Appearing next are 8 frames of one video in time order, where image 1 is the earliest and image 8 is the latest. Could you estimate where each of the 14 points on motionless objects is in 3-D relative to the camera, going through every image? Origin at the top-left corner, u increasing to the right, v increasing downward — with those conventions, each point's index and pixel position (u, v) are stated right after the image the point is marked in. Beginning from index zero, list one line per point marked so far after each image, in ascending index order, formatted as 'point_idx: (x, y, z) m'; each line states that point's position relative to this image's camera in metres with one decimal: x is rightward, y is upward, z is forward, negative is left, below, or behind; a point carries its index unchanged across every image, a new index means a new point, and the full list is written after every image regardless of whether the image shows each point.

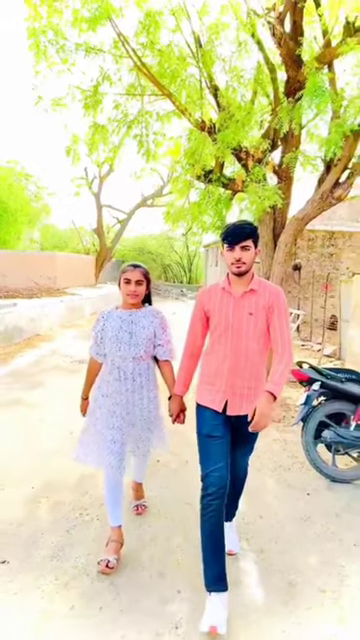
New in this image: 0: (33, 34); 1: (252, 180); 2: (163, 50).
0: (-1.9, +3.7, +6.6) m
1: (+1.0, +1.9, +6.8) m
2: (-0.2, +3.9, +7.0) m
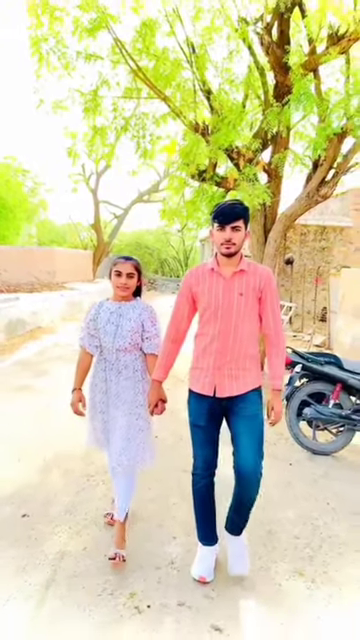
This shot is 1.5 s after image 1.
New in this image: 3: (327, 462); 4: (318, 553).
0: (-2.0, +3.8, +7.0) m
1: (+0.9, +2.0, +7.2) m
2: (-0.3, +4.0, +7.4) m
3: (+1.3, -1.2, +4.3) m
4: (+0.8, -1.3, +2.9) m
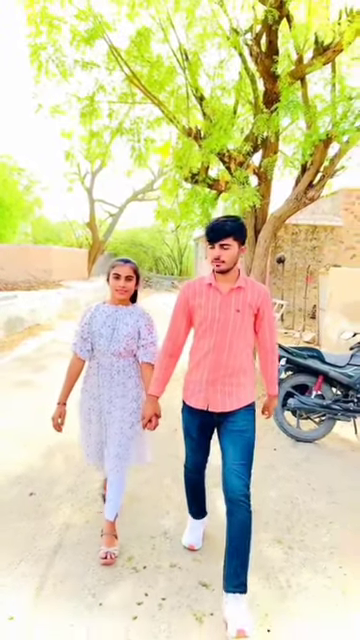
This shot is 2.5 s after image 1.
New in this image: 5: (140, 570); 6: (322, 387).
0: (-2.1, +3.9, +7.2) m
1: (+0.8, +2.1, +7.5) m
2: (-0.4, +4.0, +7.7) m
3: (+1.2, -1.2, +4.6) m
4: (+0.8, -1.3, +3.2) m
5: (-0.2, -1.3, +2.6) m
6: (+1.3, -0.6, +4.7) m
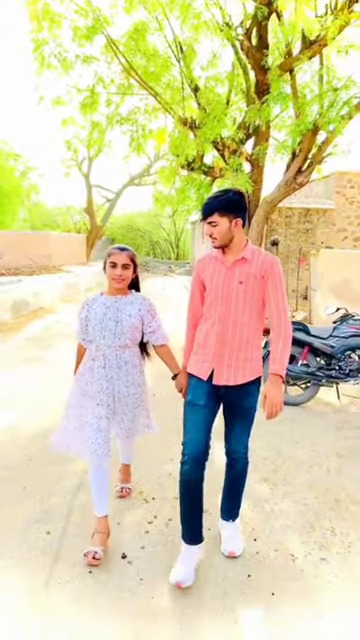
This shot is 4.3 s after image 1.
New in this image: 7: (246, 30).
0: (-2.2, +4.2, +7.6) m
1: (+0.8, +2.4, +8.0) m
2: (-0.5, +4.3, +8.1) m
3: (+1.2, -0.9, +5.2) m
4: (+0.8, -1.1, +3.8) m
5: (-0.2, -1.2, +3.2) m
6: (+1.3, -0.4, +5.3) m
7: (+1.0, +4.3, +7.4) m
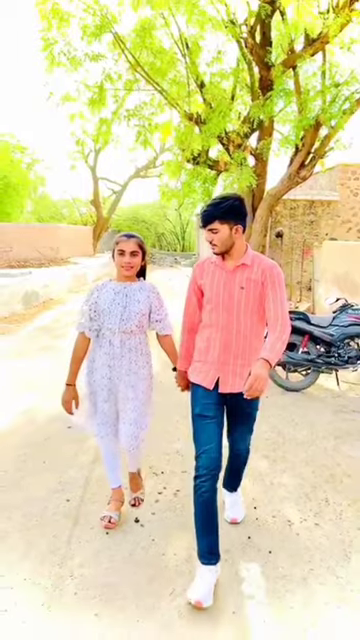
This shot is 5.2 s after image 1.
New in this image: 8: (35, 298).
0: (-2.1, +4.3, +7.8) m
1: (+0.9, +2.6, +8.2) m
2: (-0.4, +4.5, +8.3) m
3: (+1.3, -0.8, +5.4) m
4: (+0.8, -1.0, +4.0) m
5: (-0.1, -1.1, +3.5) m
6: (+1.4, -0.3, +5.5) m
7: (+1.1, +4.4, +7.6) m
8: (-3.3, +0.5, +11.2) m
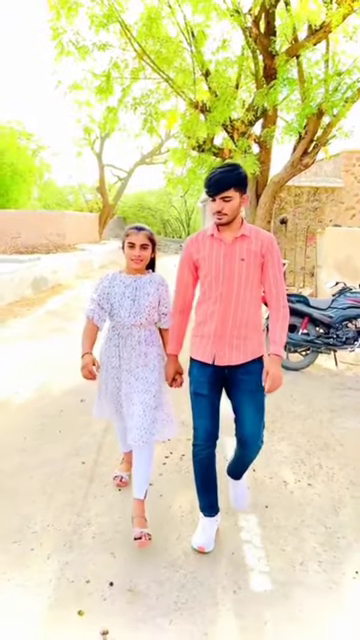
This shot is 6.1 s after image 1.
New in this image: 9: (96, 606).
0: (-2.0, +4.6, +8.0) m
1: (+1.0, +2.8, +8.4) m
2: (-0.3, +4.8, +8.5) m
3: (+1.3, -0.6, +5.7) m
4: (+0.9, -0.9, +4.3) m
5: (-0.1, -0.9, +3.8) m
6: (+1.5, -0.1, +5.8) m
7: (+1.2, +4.7, +7.7) m
8: (-3.1, +0.9, +11.5) m
9: (-0.4, -1.2, +2.1) m
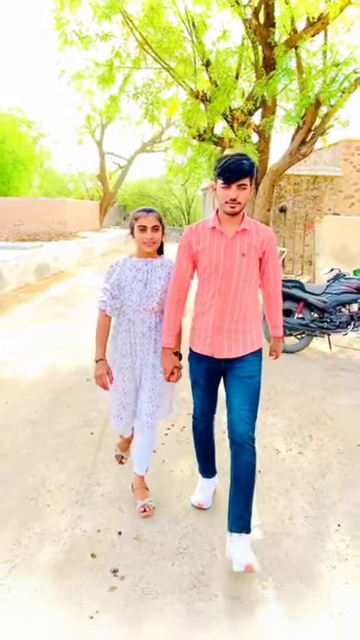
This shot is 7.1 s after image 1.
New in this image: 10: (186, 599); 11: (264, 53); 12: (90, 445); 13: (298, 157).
0: (-2.0, +4.8, +8.2) m
1: (+1.0, +3.1, +8.6) m
2: (-0.3, +5.0, +8.6) m
3: (+1.3, -0.4, +6.0) m
4: (+0.9, -0.7, +4.6) m
5: (-0.1, -0.8, +4.0) m
6: (+1.5, +0.1, +6.0) m
7: (+1.2, +4.9, +7.9) m
8: (-3.1, +1.2, +11.7) m
9: (-0.4, -1.1, +2.4) m
10: (0.0, -1.2, +2.1) m
11: (+1.4, +4.3, +8.1) m
12: (-0.6, -0.9, +3.5) m
13: (+2.0, +2.8, +8.6) m
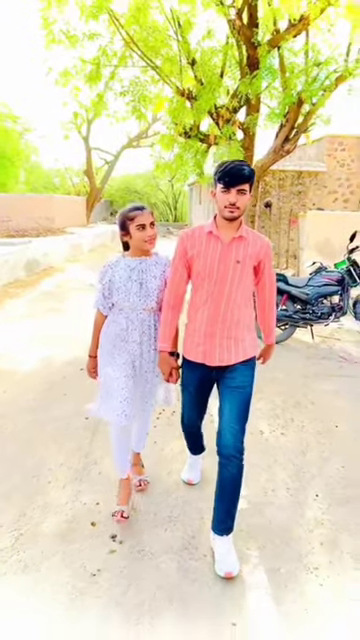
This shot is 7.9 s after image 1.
0: (-2.2, +4.9, +8.3) m
1: (+0.7, +3.2, +8.8) m
2: (-0.5, +5.1, +8.8) m
3: (+1.2, -0.3, +6.2) m
4: (+0.8, -0.6, +4.8) m
5: (-0.2, -0.7, +4.3) m
6: (+1.3, +0.2, +6.3) m
7: (+0.9, +5.0, +8.1) m
8: (-3.4, +1.3, +11.9) m
9: (-0.4, -1.1, +2.7) m
10: (0.0, -1.1, +2.4) m
11: (+1.1, +4.5, +8.3) m
12: (-0.7, -0.8, +3.7) m
13: (+1.8, +2.9, +8.8) m
